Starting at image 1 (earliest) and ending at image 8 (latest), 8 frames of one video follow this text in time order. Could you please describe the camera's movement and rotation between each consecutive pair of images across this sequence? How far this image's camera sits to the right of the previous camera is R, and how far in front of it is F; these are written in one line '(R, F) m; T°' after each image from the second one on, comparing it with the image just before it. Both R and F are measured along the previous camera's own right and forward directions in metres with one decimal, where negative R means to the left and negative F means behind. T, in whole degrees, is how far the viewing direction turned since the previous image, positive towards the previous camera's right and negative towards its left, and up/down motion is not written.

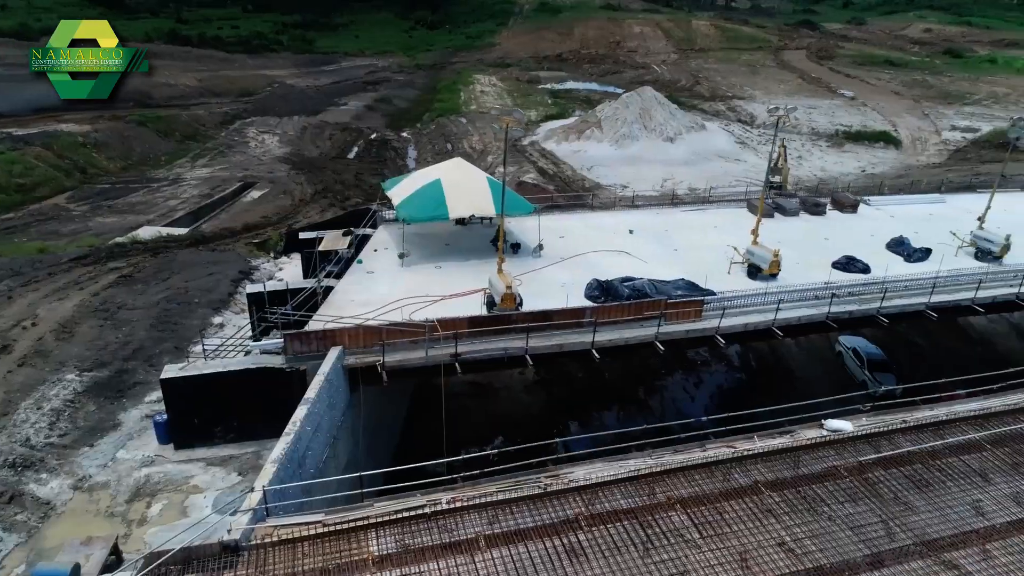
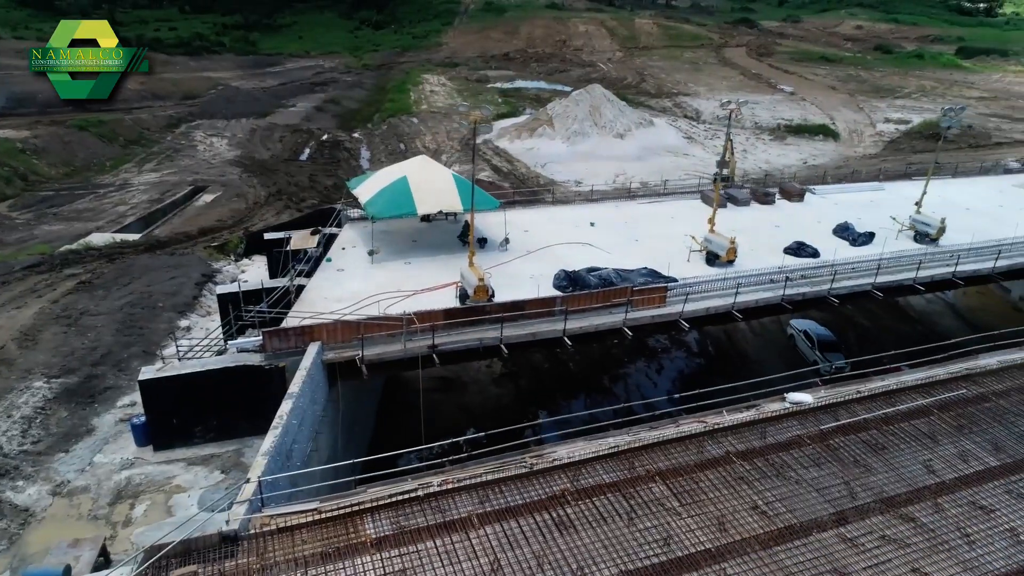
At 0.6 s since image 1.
(-0.6, -0.5) m; +4°
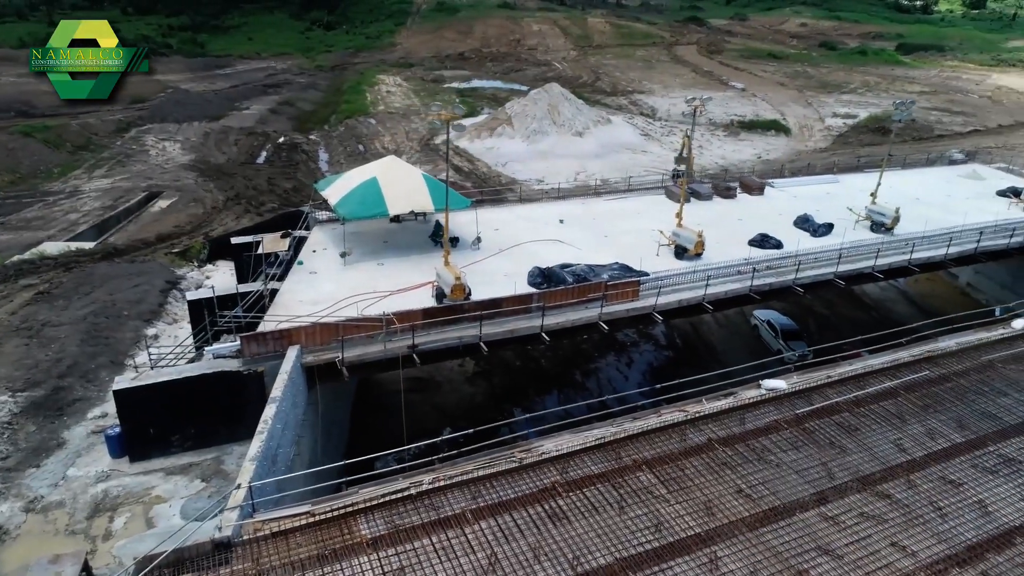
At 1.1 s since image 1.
(-0.5, -0.1) m; +3°
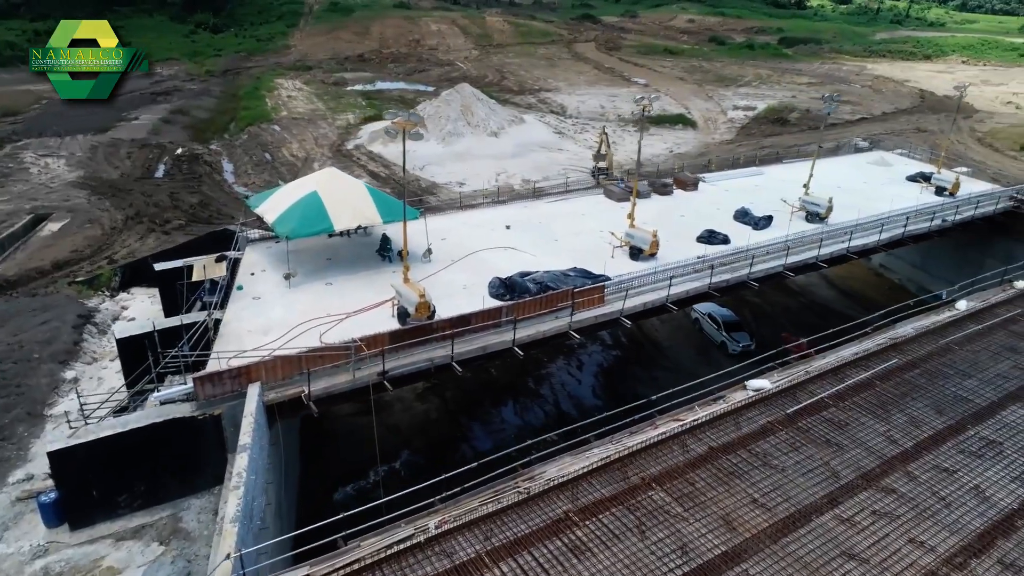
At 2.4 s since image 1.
(-1.6, +1.0) m; +7°
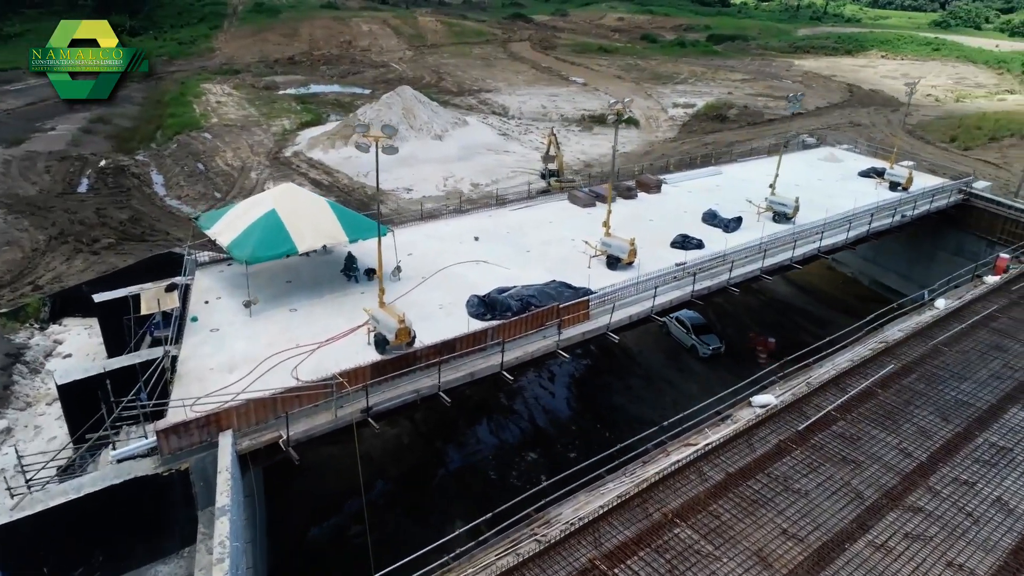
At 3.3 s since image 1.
(-1.1, +1.2) m; +5°
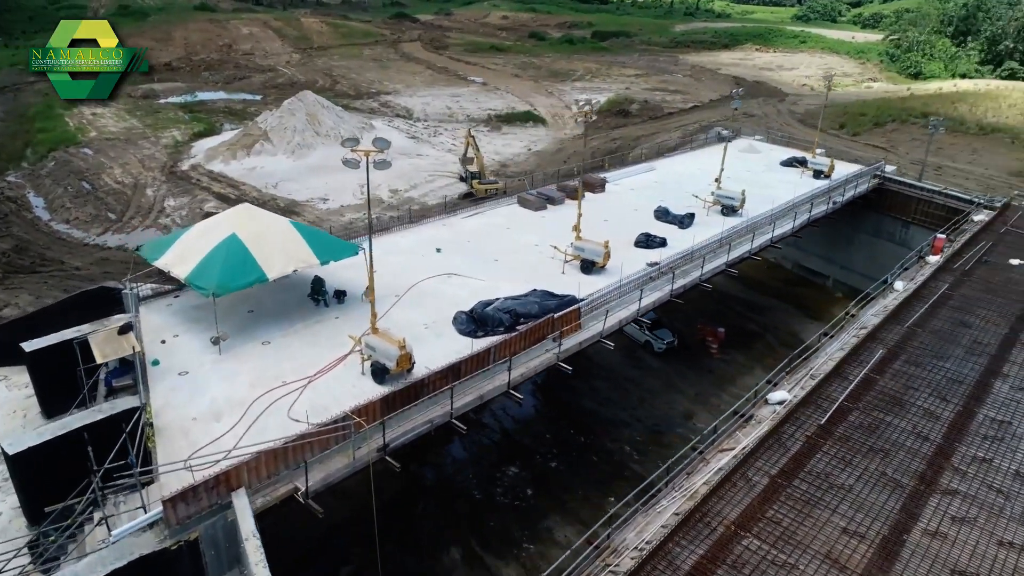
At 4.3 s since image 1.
(-2.5, +1.0) m; +8°
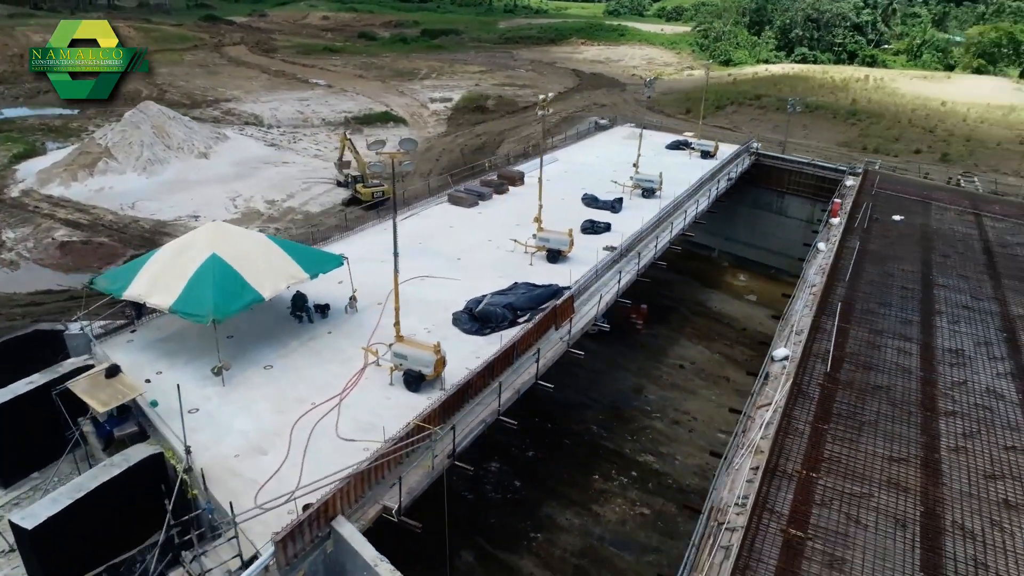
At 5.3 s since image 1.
(-4.2, +0.3) m; +13°
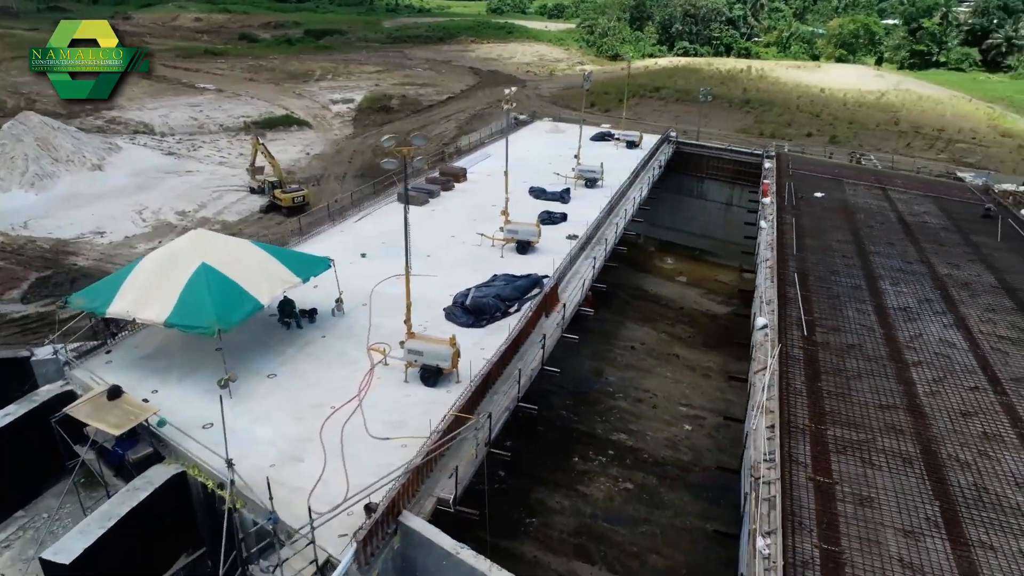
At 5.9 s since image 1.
(-2.6, -0.2) m; +8°
